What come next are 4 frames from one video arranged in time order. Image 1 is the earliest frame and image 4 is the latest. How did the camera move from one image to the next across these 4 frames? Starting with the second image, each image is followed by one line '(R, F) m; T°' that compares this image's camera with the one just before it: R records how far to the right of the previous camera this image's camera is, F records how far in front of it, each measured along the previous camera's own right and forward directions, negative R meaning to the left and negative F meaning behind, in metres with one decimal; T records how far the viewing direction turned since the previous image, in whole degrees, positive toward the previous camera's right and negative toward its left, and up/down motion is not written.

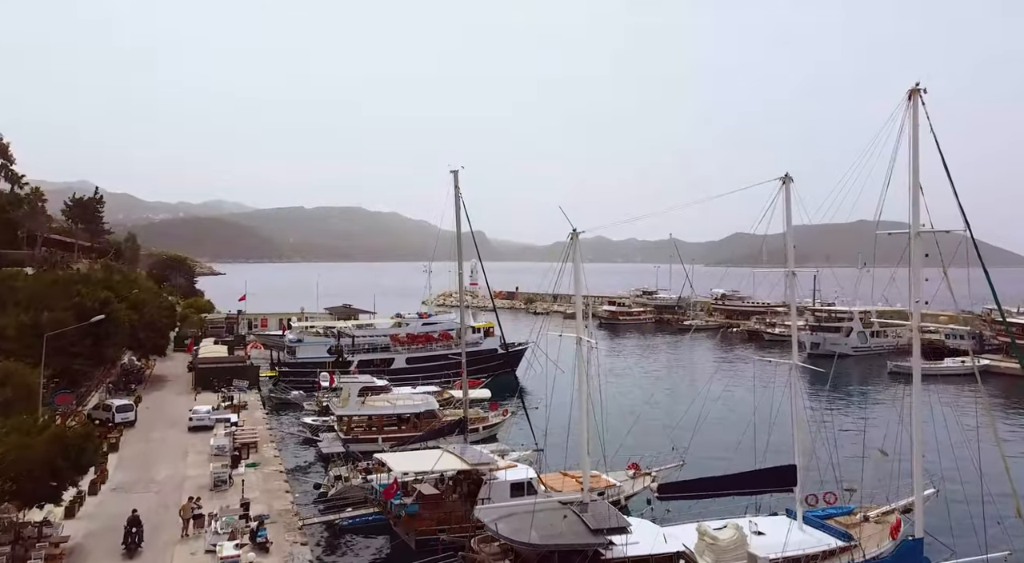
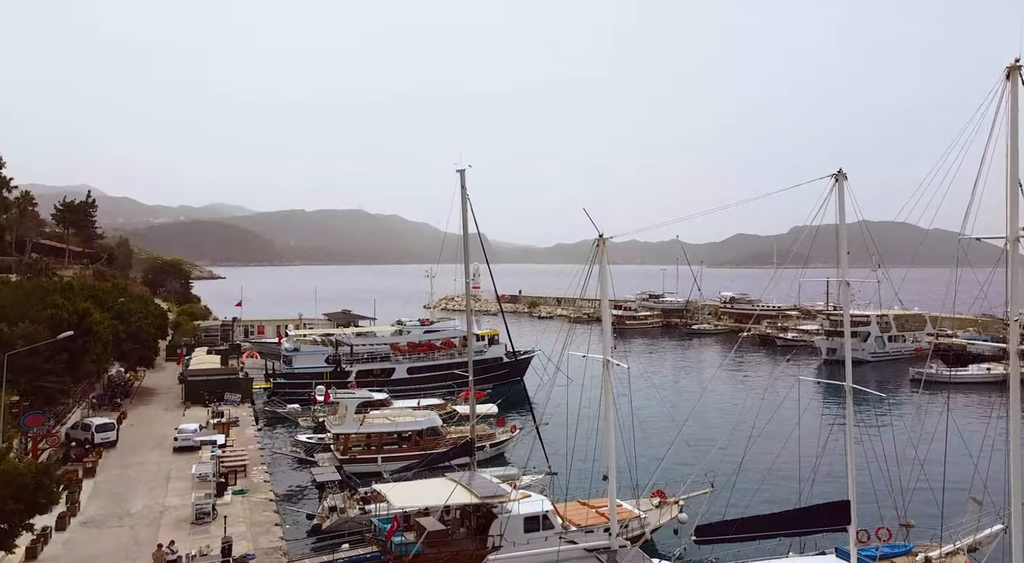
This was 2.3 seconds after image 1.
(-0.4, +3.2) m; 0°
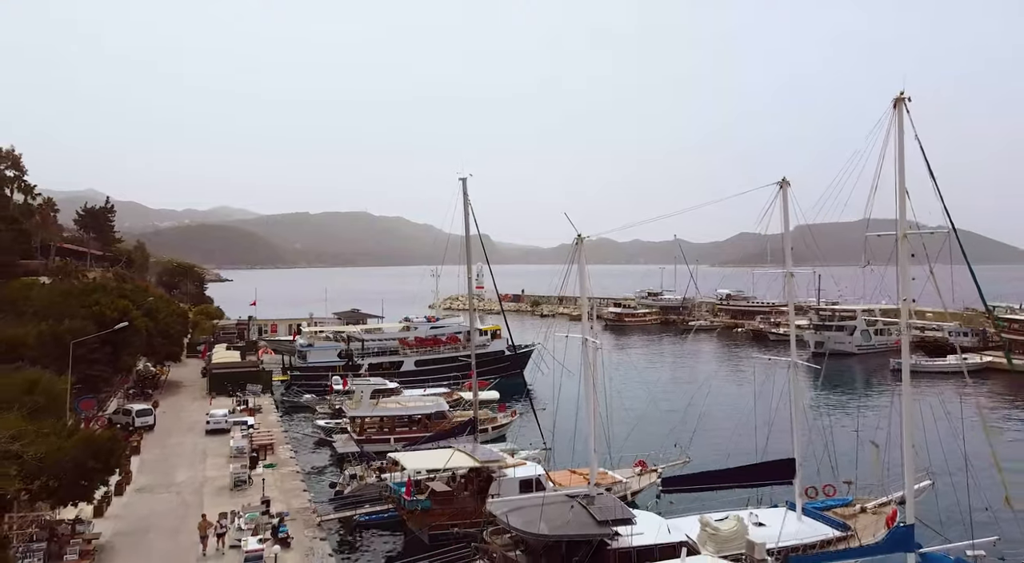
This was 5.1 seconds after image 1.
(+0.4, -4.3) m; 0°
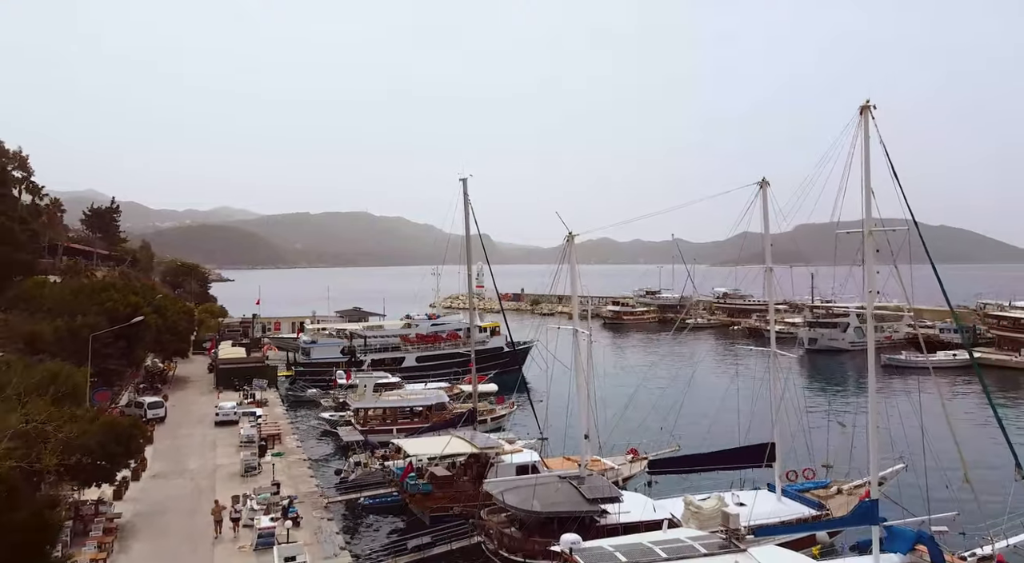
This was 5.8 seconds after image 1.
(+0.2, -1.7) m; 0°
